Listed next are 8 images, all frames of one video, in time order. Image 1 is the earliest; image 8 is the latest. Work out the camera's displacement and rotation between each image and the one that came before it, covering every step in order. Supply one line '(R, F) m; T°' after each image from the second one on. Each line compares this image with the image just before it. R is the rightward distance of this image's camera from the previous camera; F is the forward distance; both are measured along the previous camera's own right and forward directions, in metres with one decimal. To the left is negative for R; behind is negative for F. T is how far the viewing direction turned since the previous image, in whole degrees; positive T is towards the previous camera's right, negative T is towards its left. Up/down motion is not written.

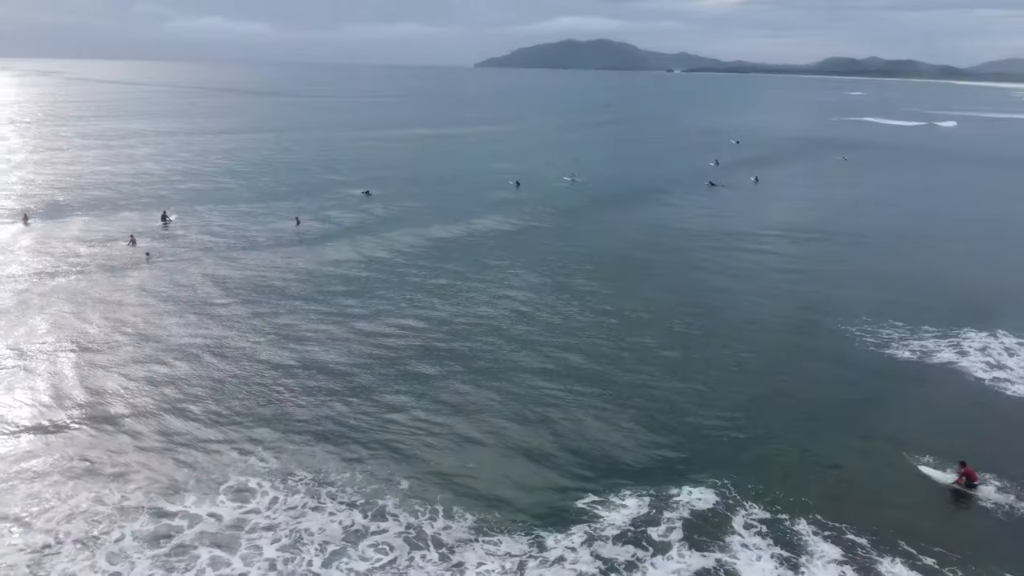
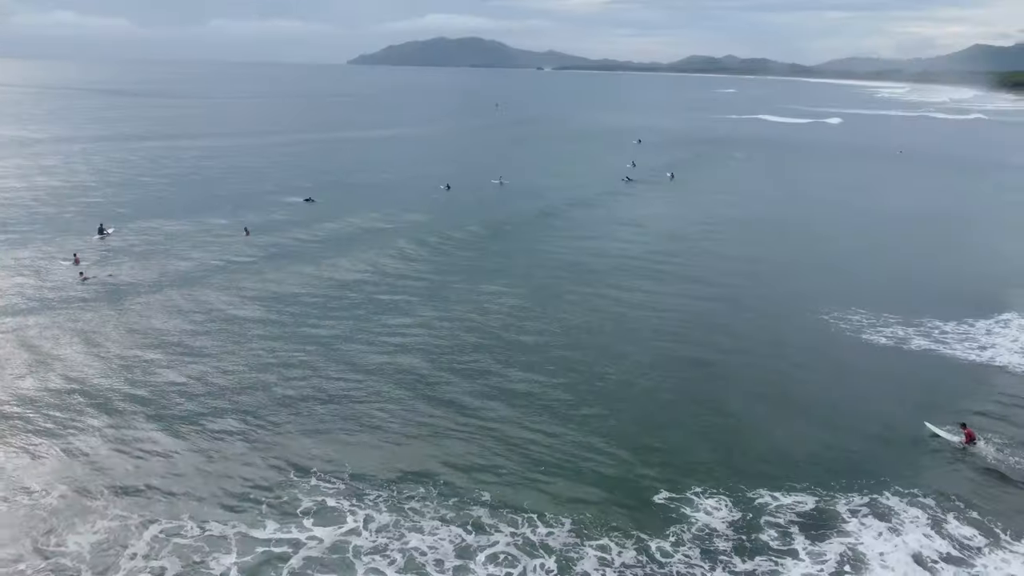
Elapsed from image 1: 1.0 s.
(-3.0, -0.2) m; +8°
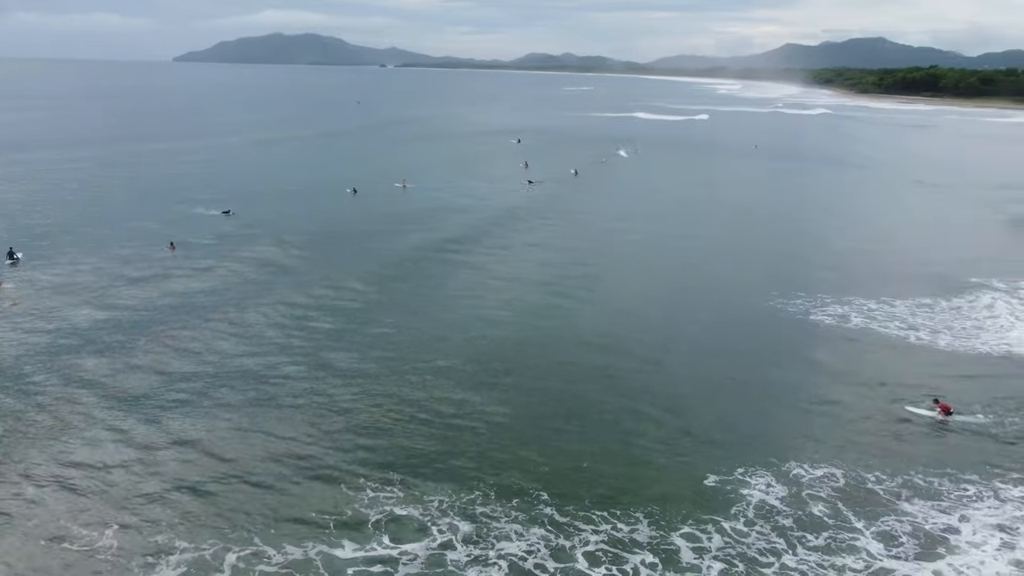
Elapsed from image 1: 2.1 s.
(-3.3, -0.1) m; +10°
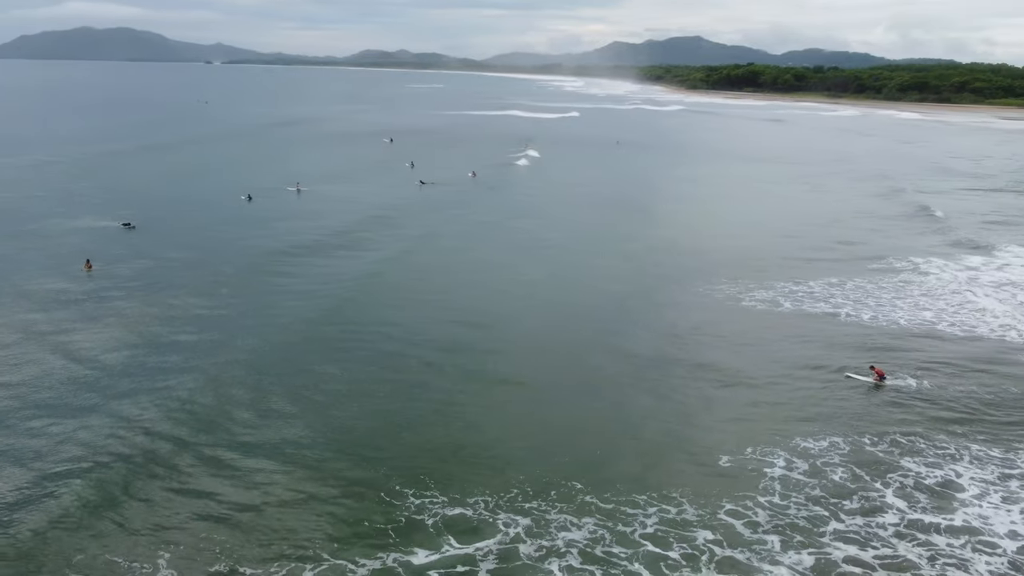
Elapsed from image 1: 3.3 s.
(-3.1, -0.1) m; +10°
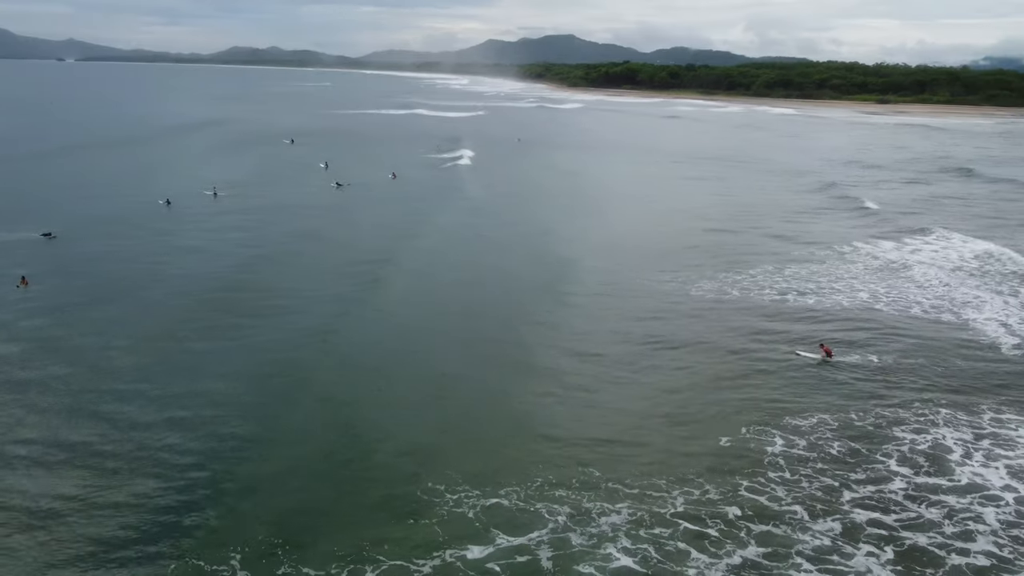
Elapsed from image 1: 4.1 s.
(-2.3, -0.2) m; +8°
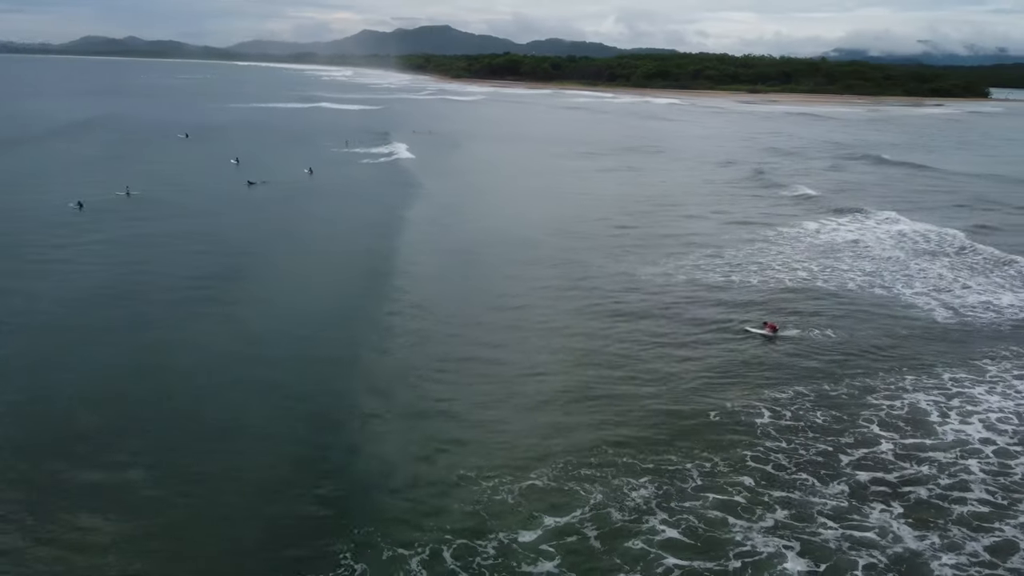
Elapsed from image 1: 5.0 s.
(-2.3, -0.2) m; +8°
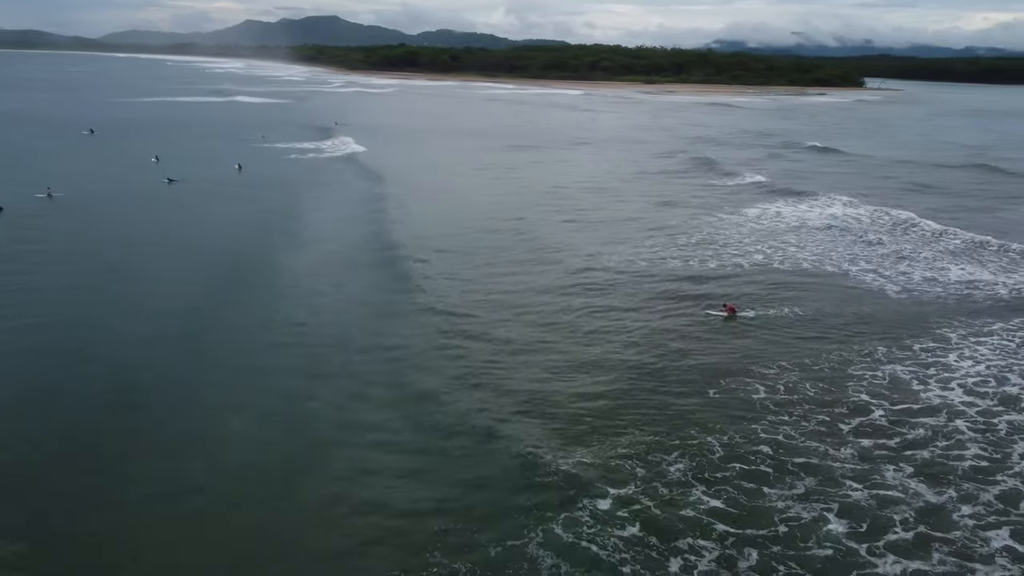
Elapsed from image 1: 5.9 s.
(-2.2, -0.2) m; +7°
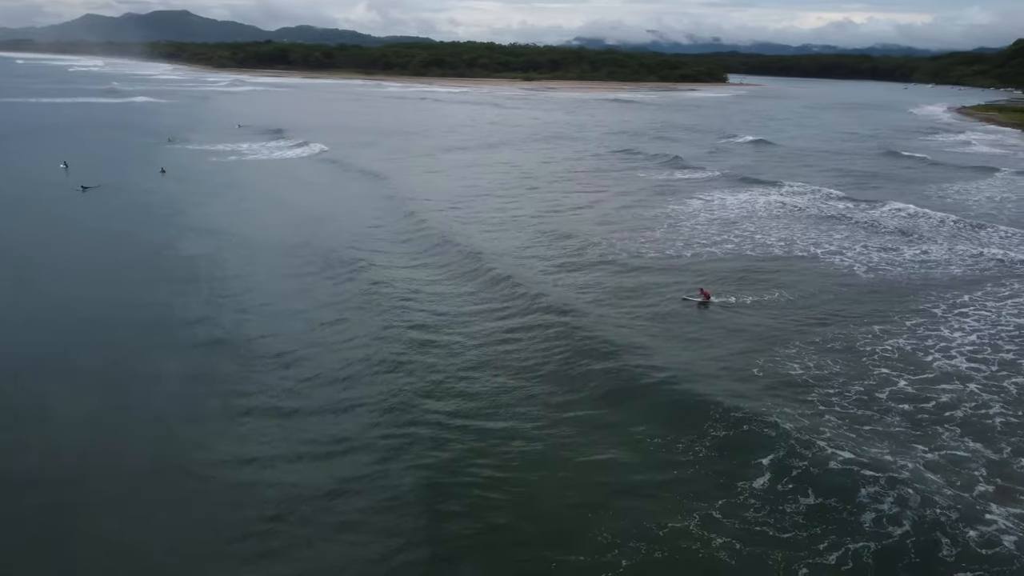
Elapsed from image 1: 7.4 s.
(-3.7, -0.1) m; +8°
